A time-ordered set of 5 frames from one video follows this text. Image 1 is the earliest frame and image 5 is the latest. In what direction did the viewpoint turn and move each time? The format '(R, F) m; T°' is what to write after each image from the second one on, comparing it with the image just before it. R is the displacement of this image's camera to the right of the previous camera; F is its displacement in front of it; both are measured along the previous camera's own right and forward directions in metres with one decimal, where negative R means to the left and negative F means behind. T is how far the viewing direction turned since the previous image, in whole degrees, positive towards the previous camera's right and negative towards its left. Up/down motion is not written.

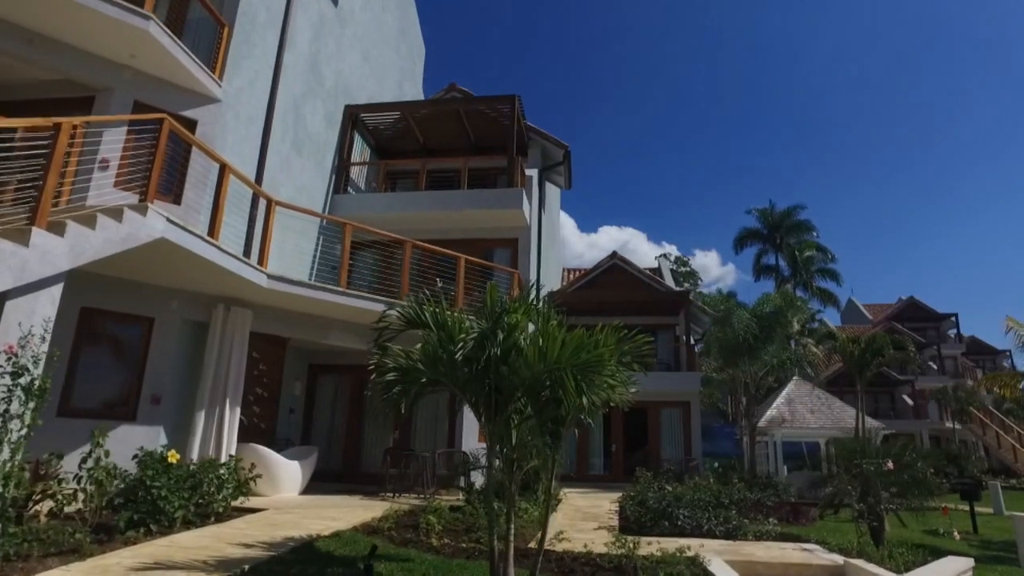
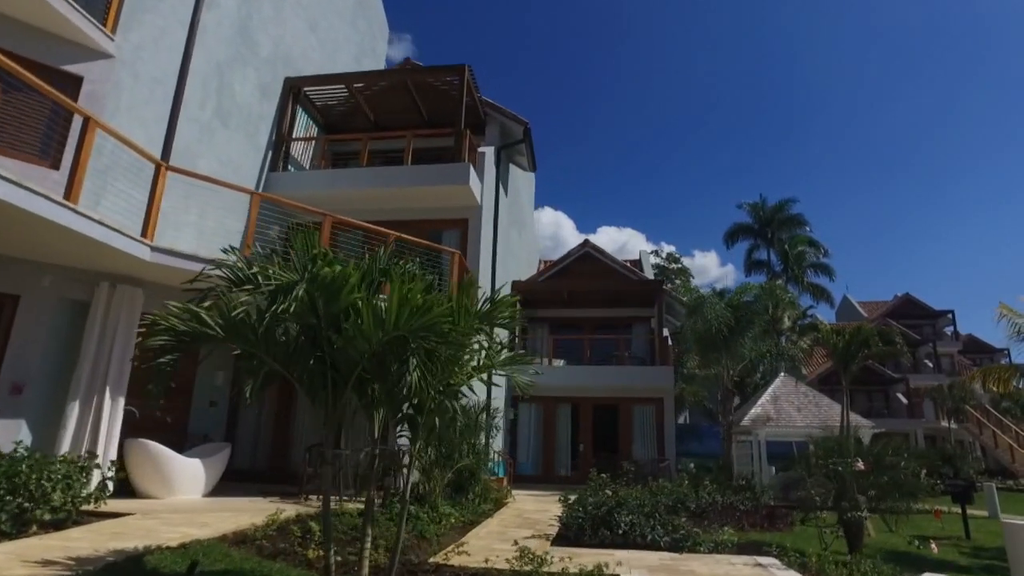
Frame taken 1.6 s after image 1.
(+1.1, +1.2) m; 0°
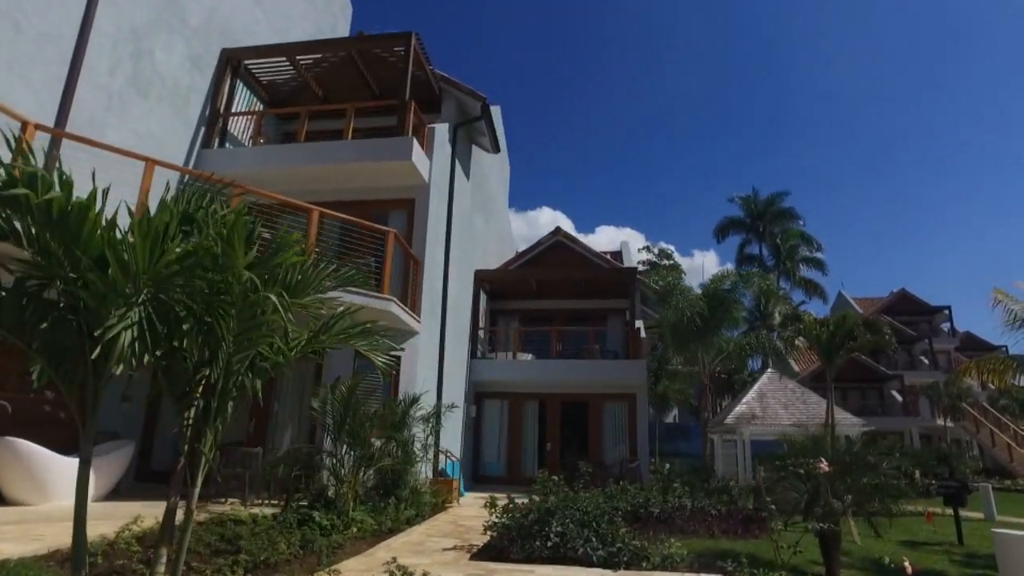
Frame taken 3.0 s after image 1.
(+1.0, +1.2) m; 0°
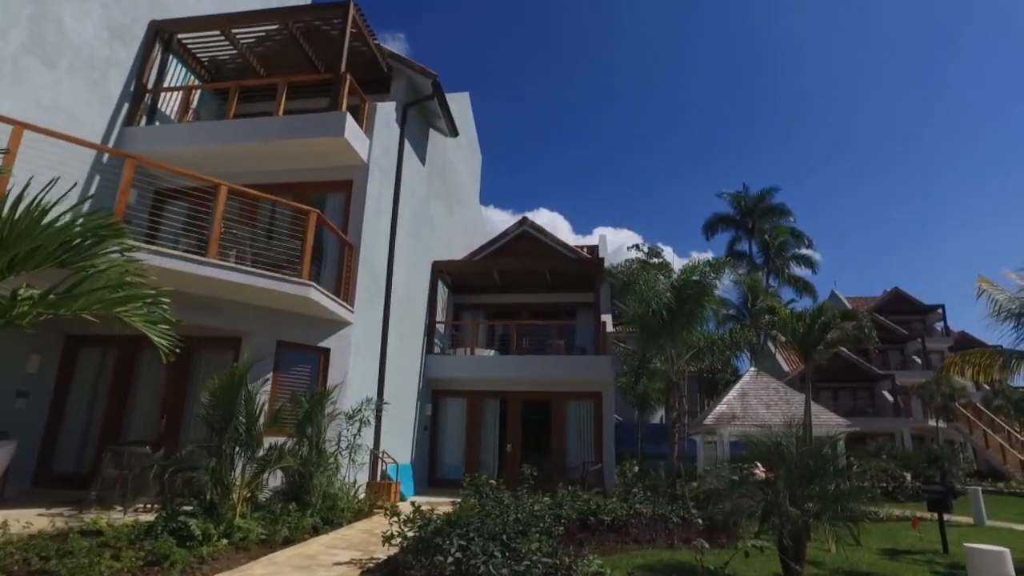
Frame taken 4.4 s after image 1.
(+1.0, +1.0) m; 0°
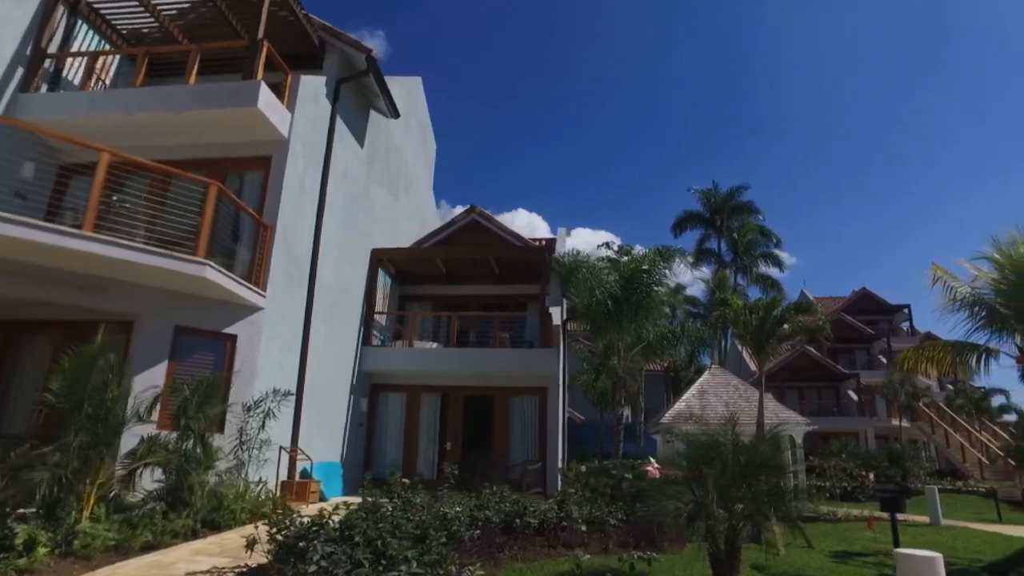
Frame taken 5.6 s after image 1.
(+0.9, +0.8) m; +2°
